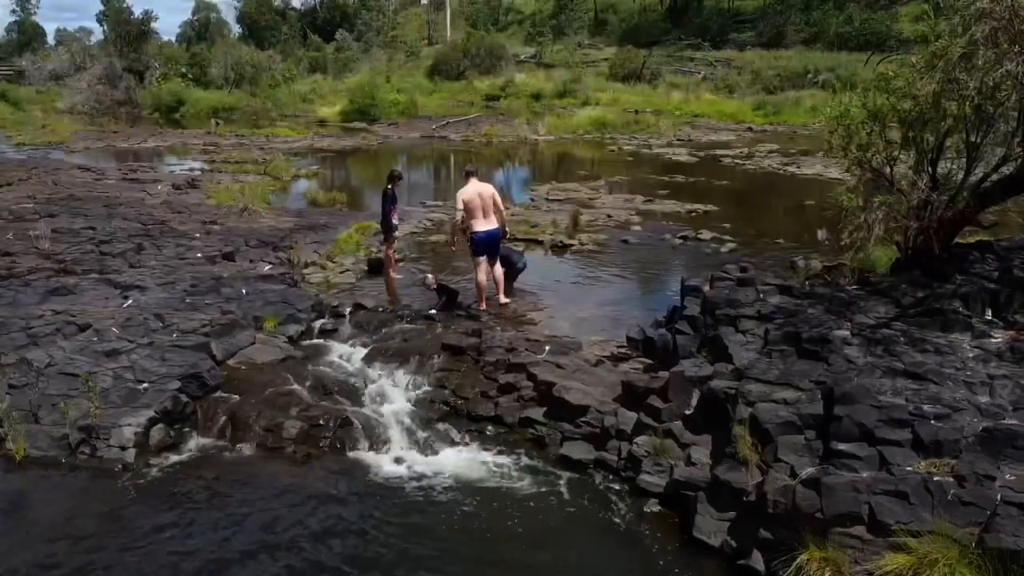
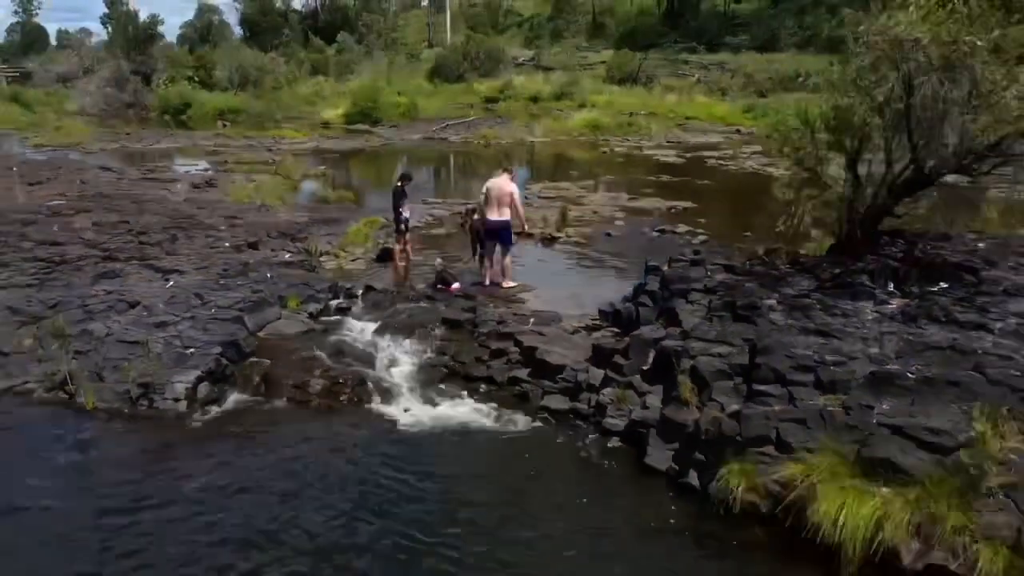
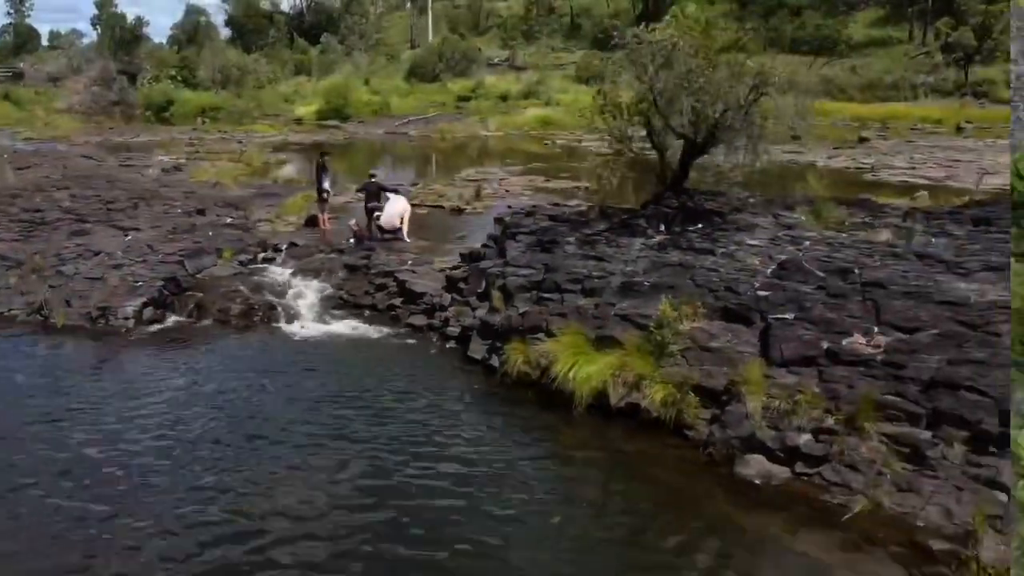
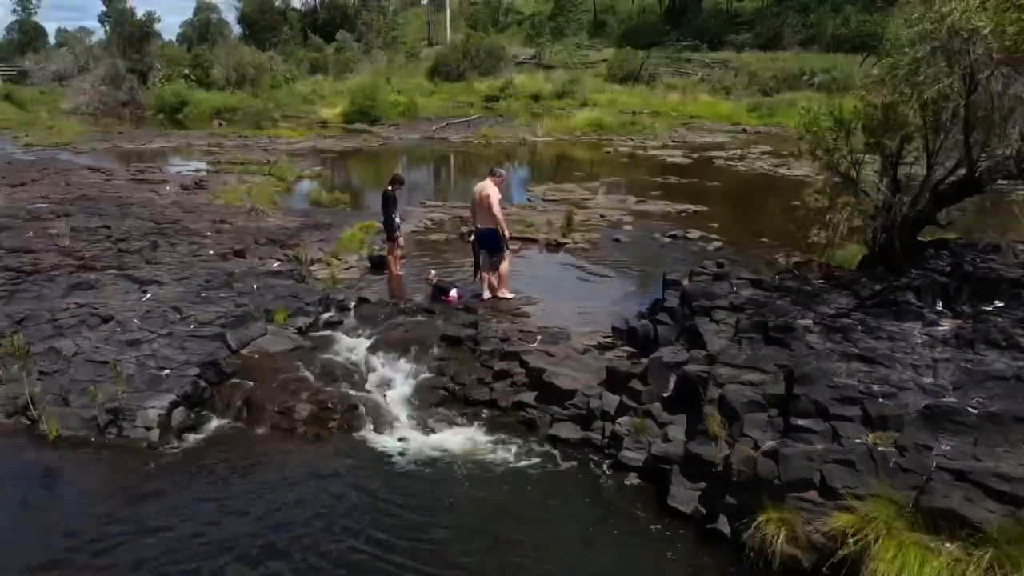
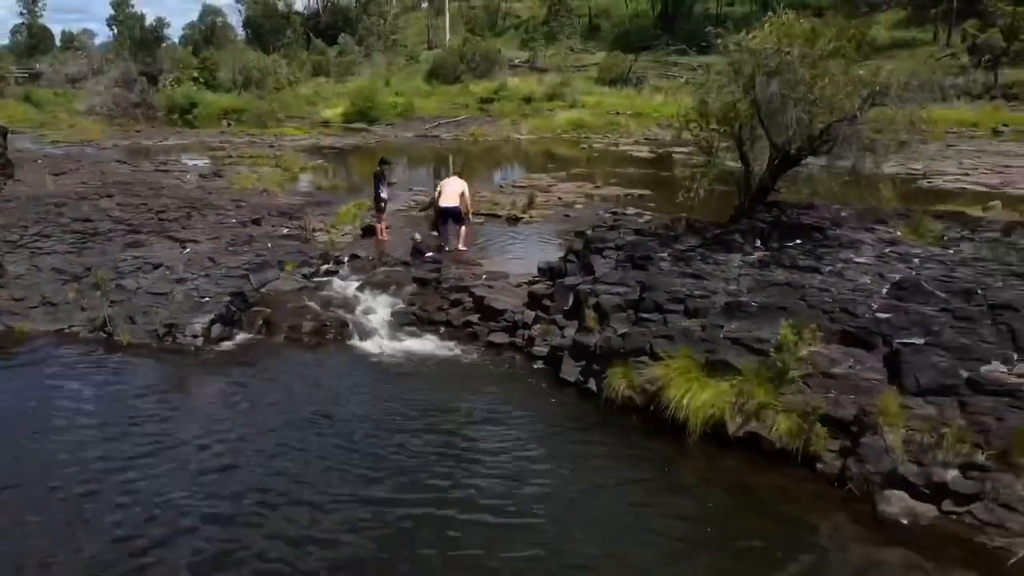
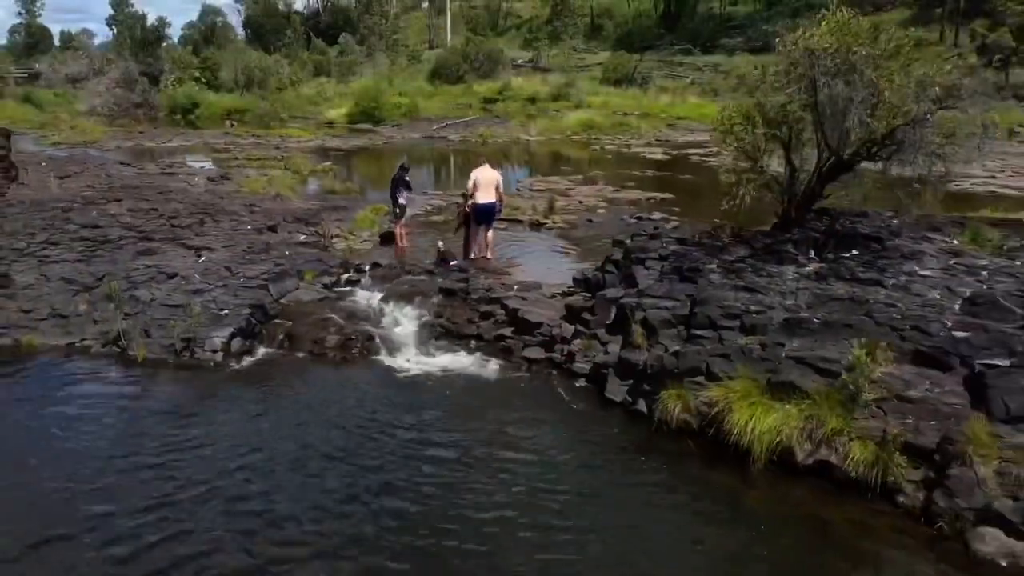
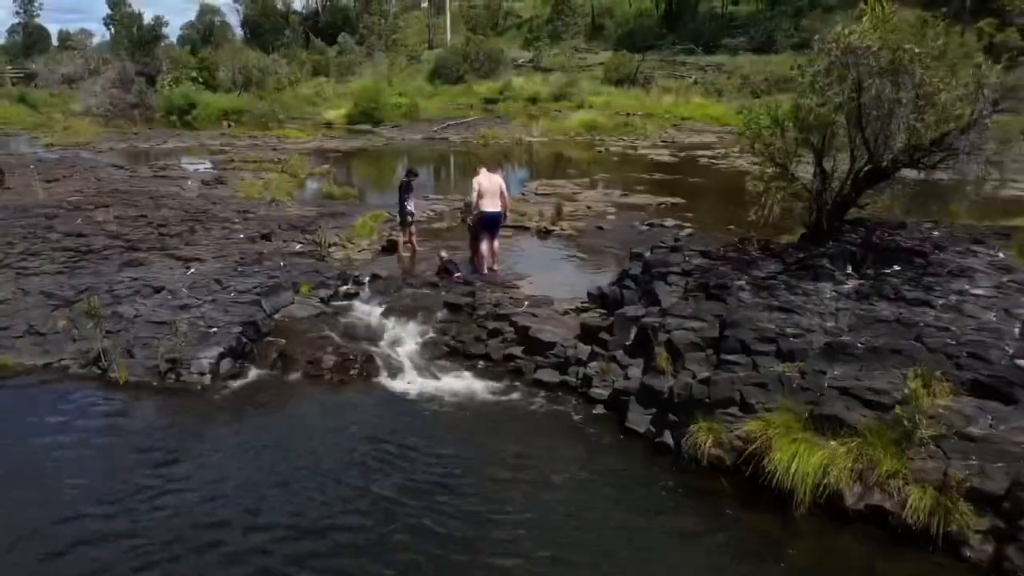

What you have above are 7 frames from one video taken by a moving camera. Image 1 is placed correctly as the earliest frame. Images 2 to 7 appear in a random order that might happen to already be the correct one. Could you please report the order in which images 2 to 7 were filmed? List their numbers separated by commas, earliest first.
4, 2, 7, 6, 5, 3
